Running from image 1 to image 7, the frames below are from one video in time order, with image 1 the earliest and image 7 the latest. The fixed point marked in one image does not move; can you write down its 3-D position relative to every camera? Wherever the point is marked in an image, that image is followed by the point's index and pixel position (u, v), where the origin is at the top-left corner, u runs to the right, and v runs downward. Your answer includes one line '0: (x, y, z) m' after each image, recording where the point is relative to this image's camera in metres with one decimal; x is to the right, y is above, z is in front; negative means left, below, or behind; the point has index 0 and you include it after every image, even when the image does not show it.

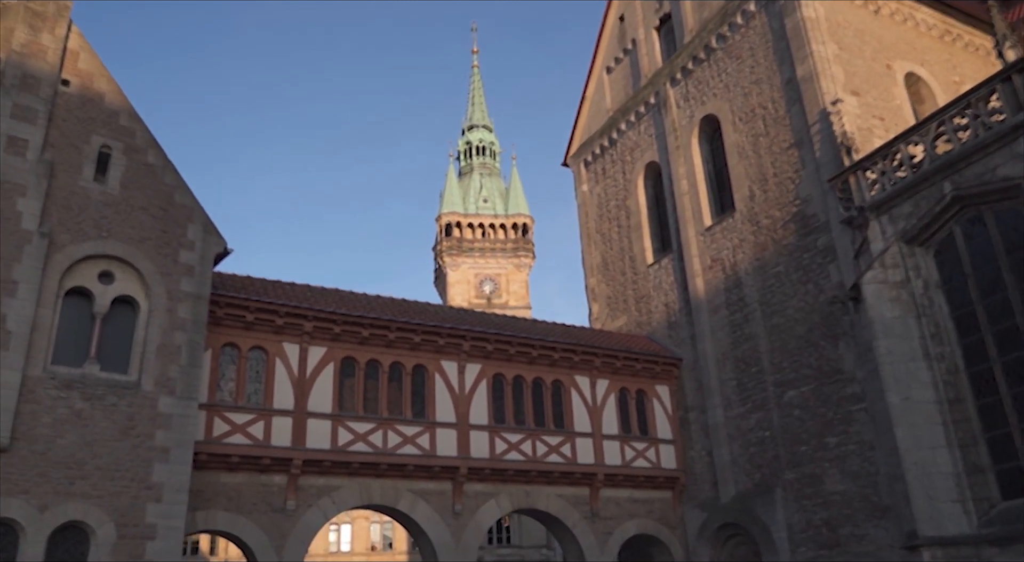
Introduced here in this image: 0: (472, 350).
0: (-0.9, -1.6, +18.4) m
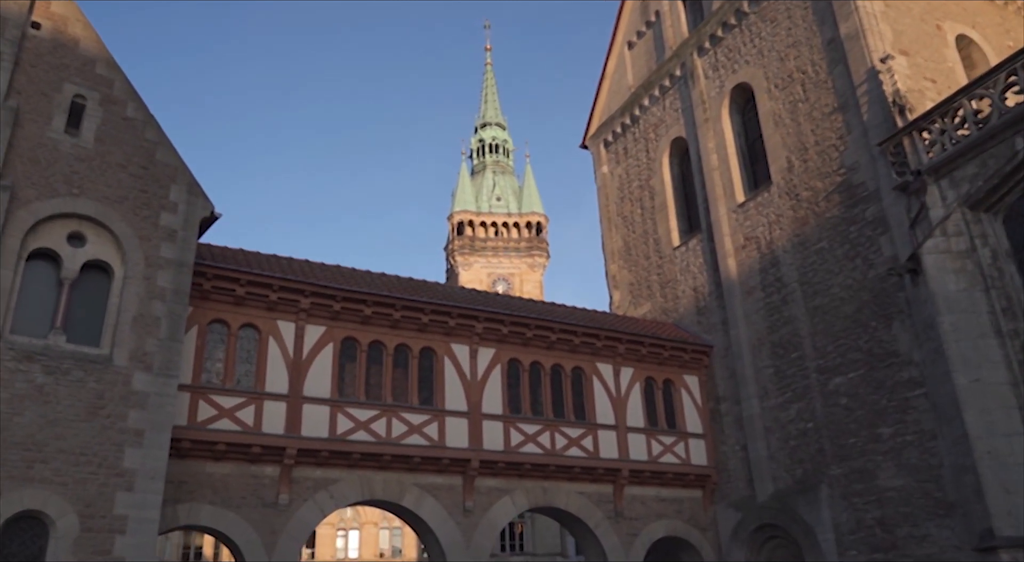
0: (-0.6, -1.1, +16.8) m
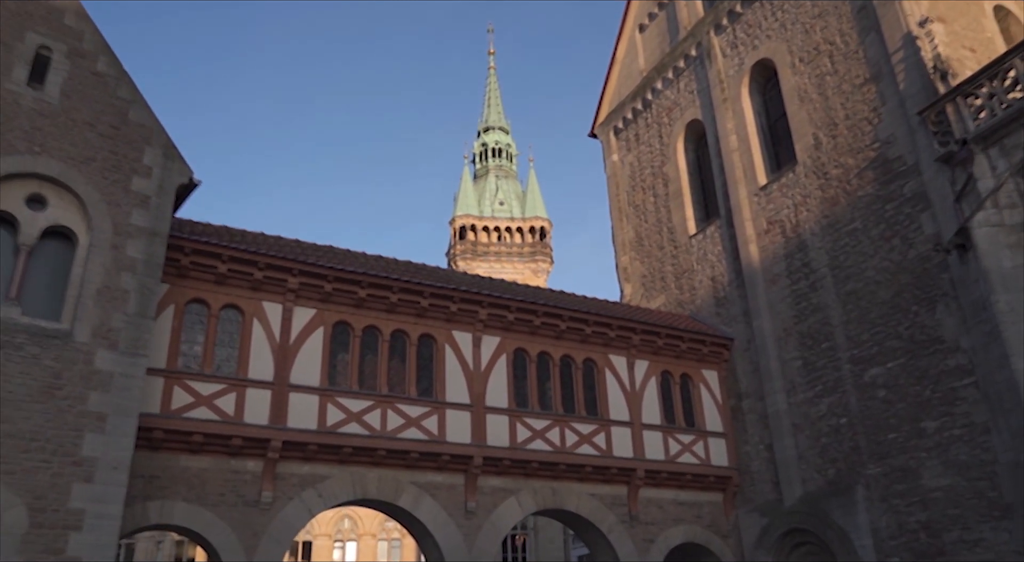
0: (-0.5, -0.8, +15.5) m
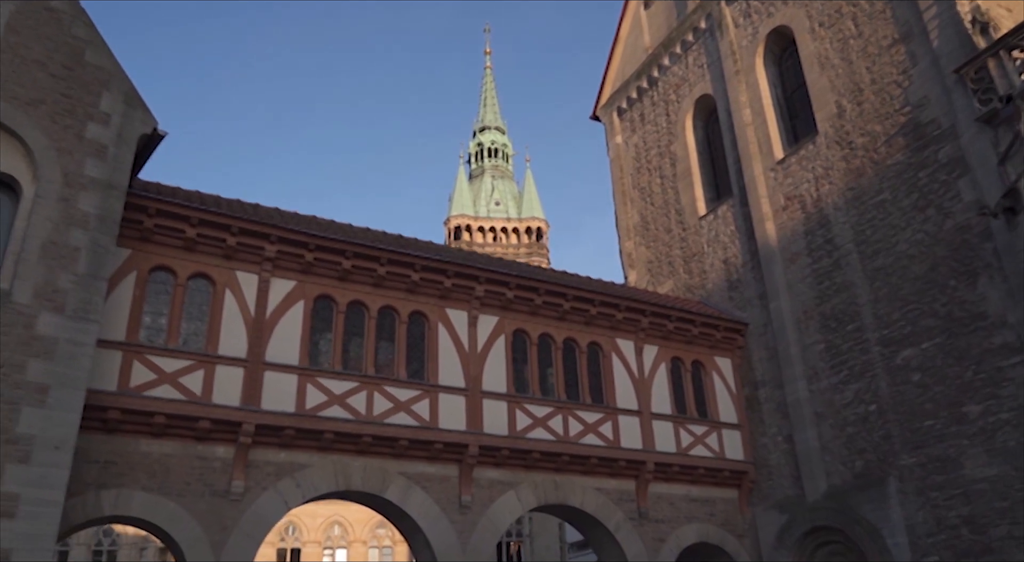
0: (-0.5, -0.3, +14.3) m
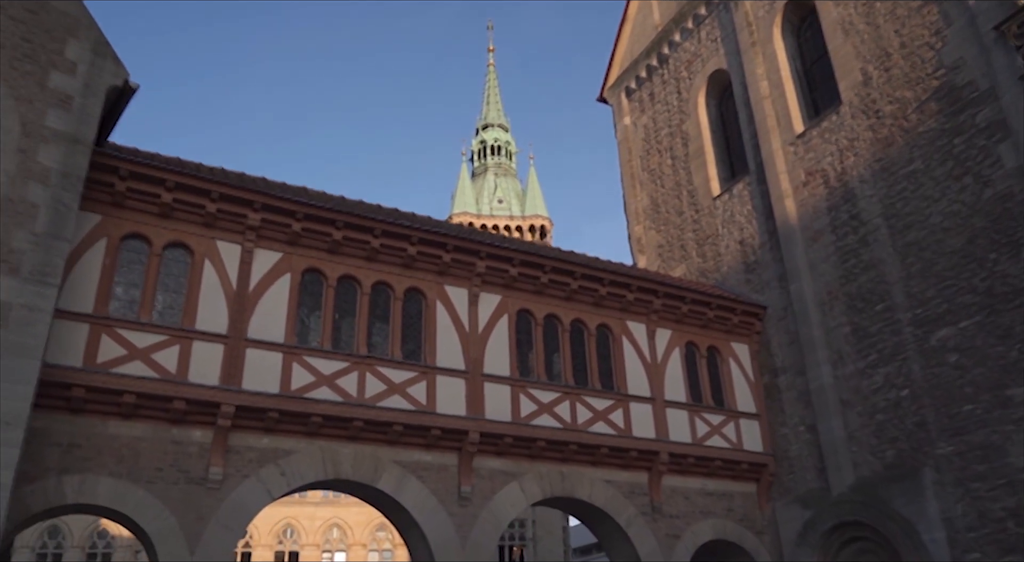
0: (-0.4, +0.1, +13.3) m
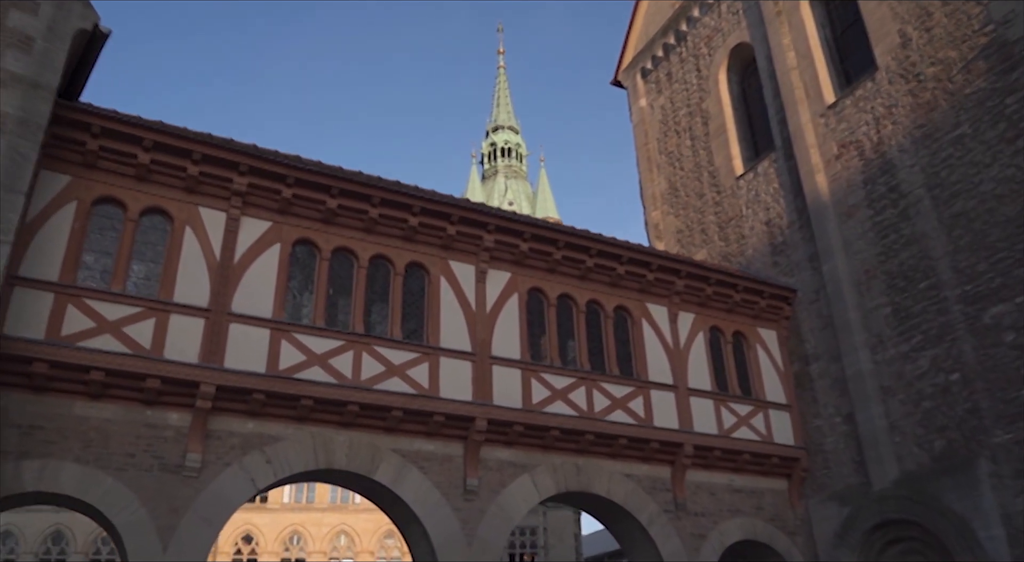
0: (-0.2, +0.5, +12.2) m
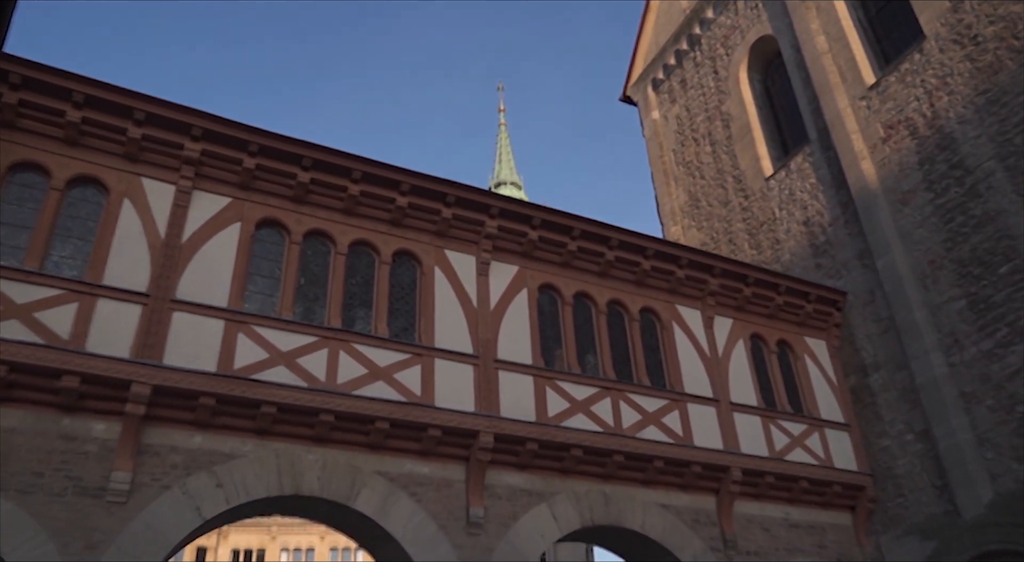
0: (-0.2, +0.5, +10.4) m
